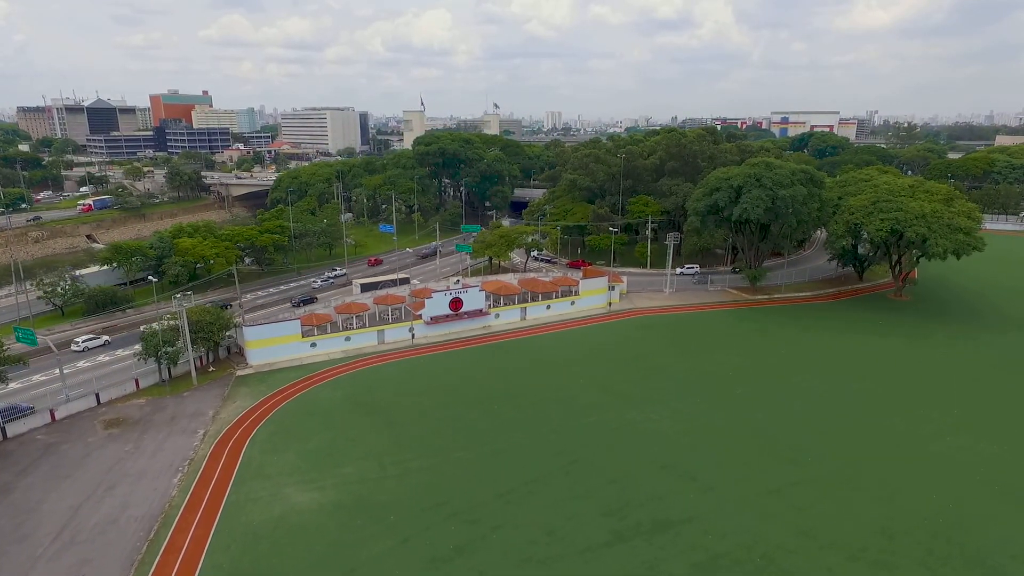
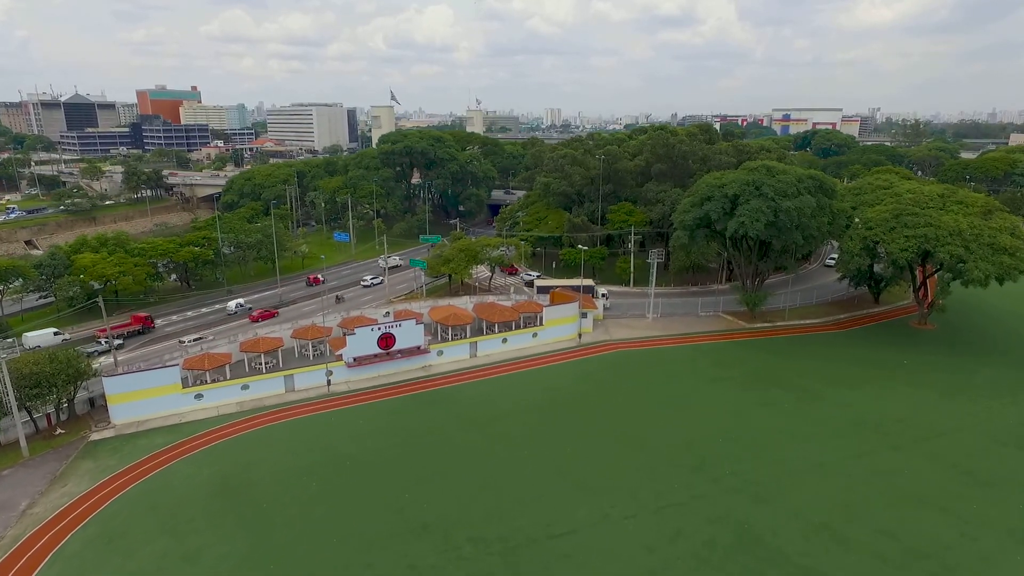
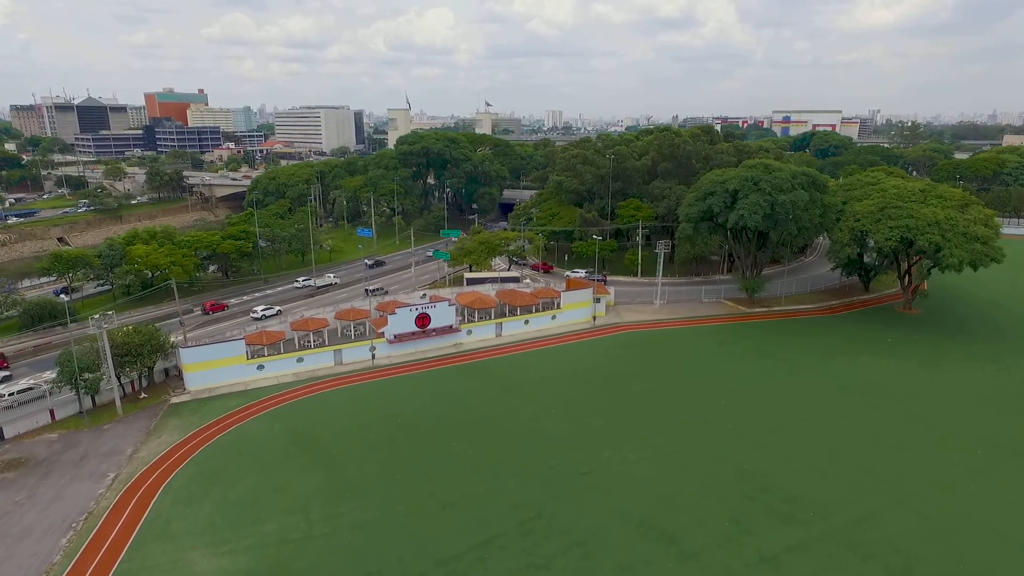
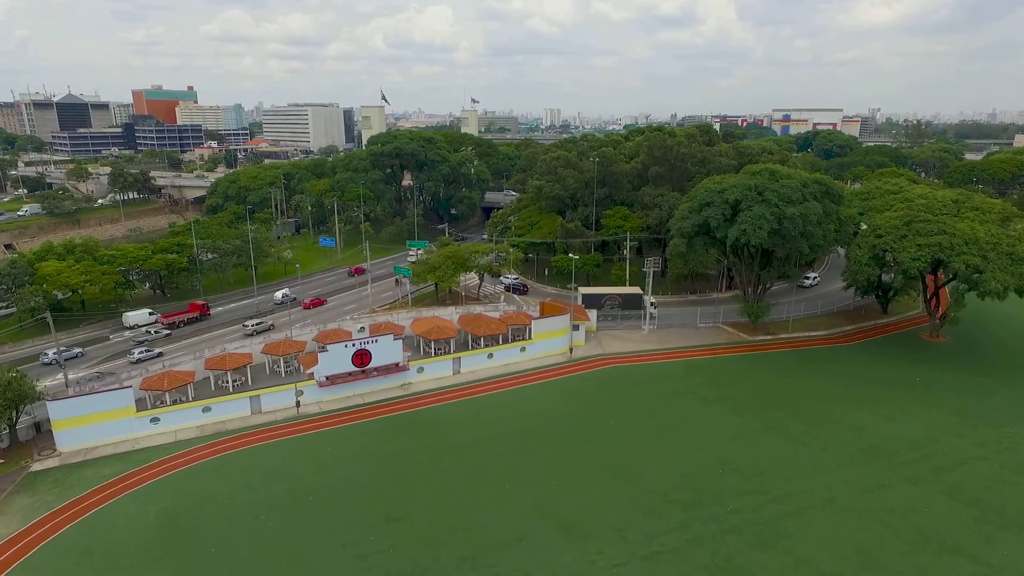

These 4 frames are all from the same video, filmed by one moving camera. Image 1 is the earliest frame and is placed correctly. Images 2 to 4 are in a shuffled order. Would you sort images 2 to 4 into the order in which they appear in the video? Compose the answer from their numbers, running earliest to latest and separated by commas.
3, 2, 4
